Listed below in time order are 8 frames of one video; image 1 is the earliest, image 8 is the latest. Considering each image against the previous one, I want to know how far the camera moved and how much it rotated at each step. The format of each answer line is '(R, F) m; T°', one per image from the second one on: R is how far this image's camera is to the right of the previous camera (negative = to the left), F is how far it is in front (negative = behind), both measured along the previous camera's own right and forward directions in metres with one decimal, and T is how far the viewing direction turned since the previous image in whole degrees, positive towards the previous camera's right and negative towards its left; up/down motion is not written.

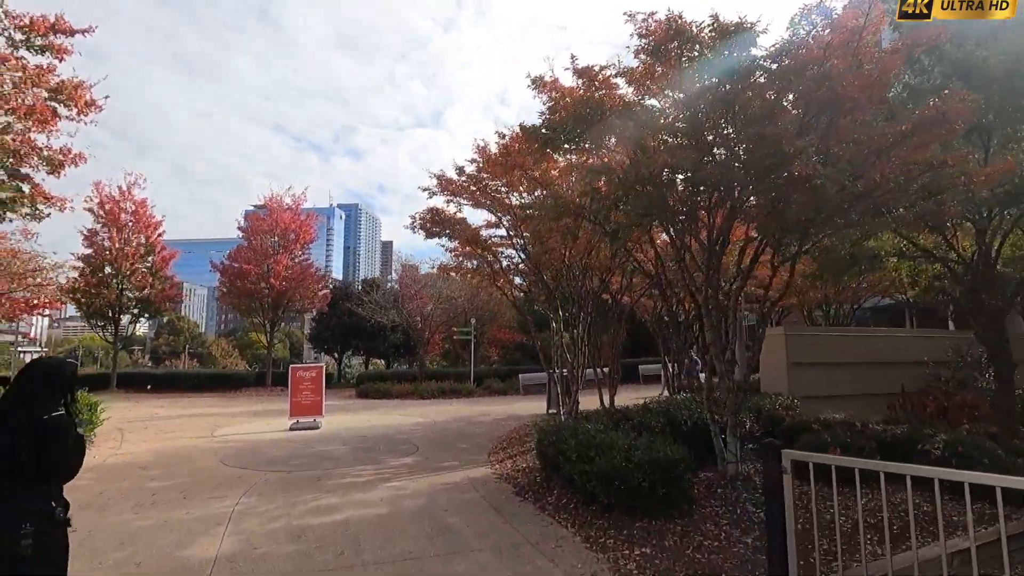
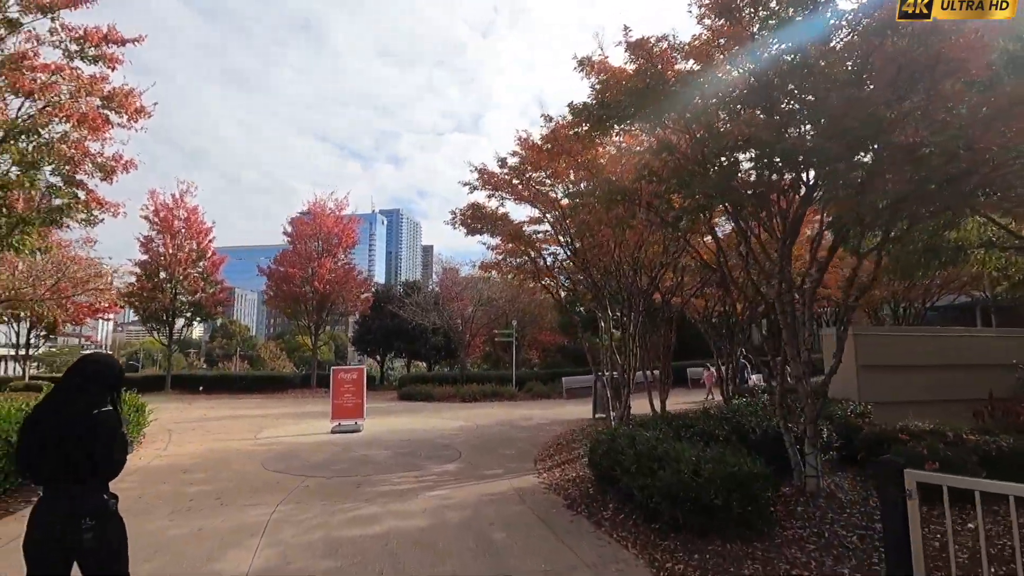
(-0.1, +0.4) m; -4°
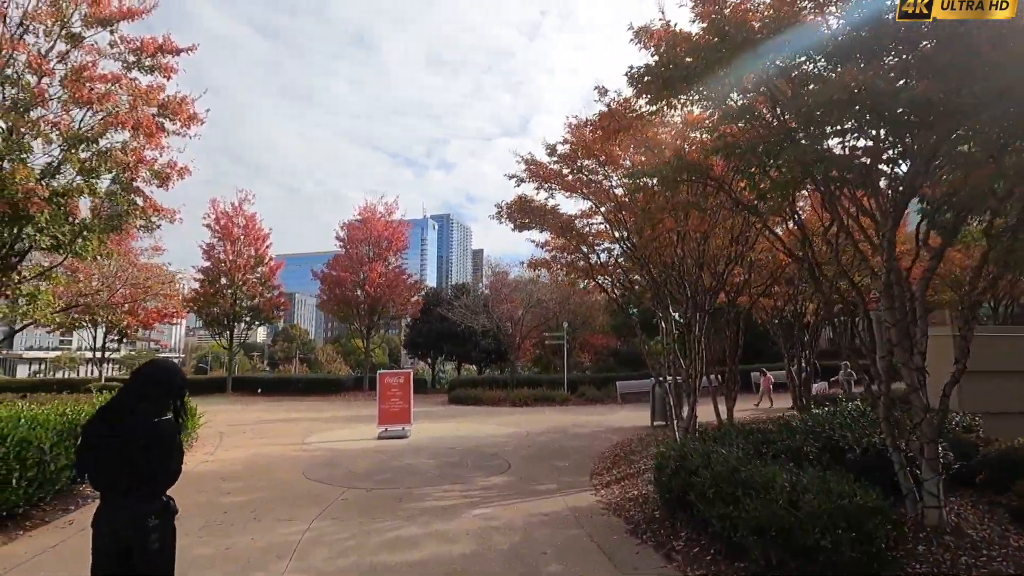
(0.0, +0.6) m; -5°
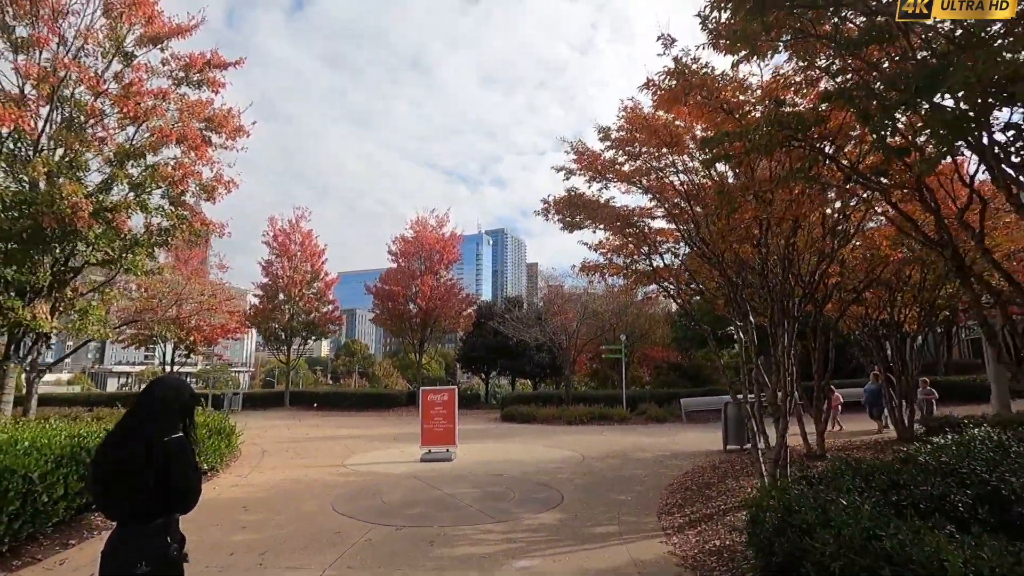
(+0.1, +0.9) m; -6°
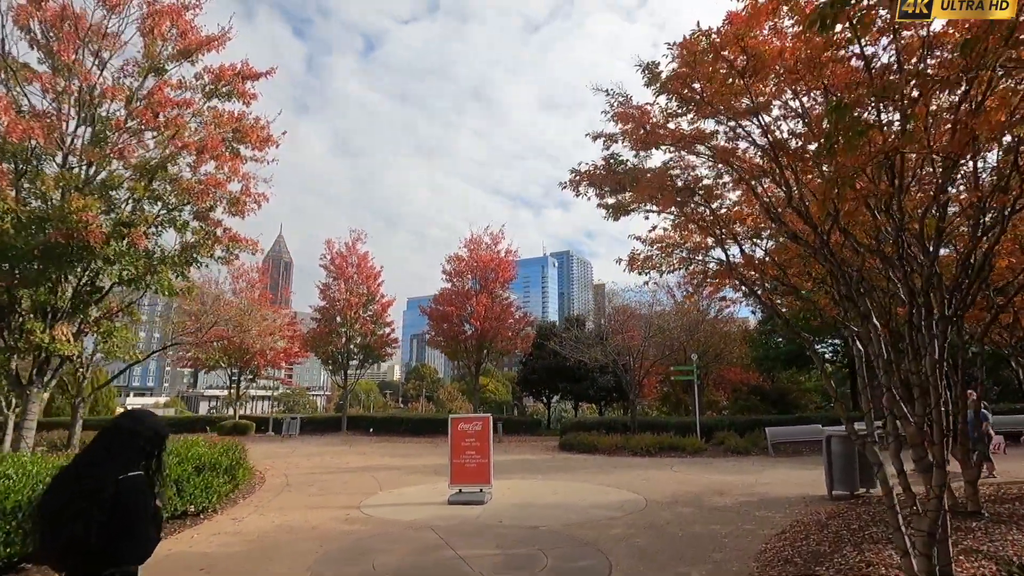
(+0.4, +1.6) m; -7°
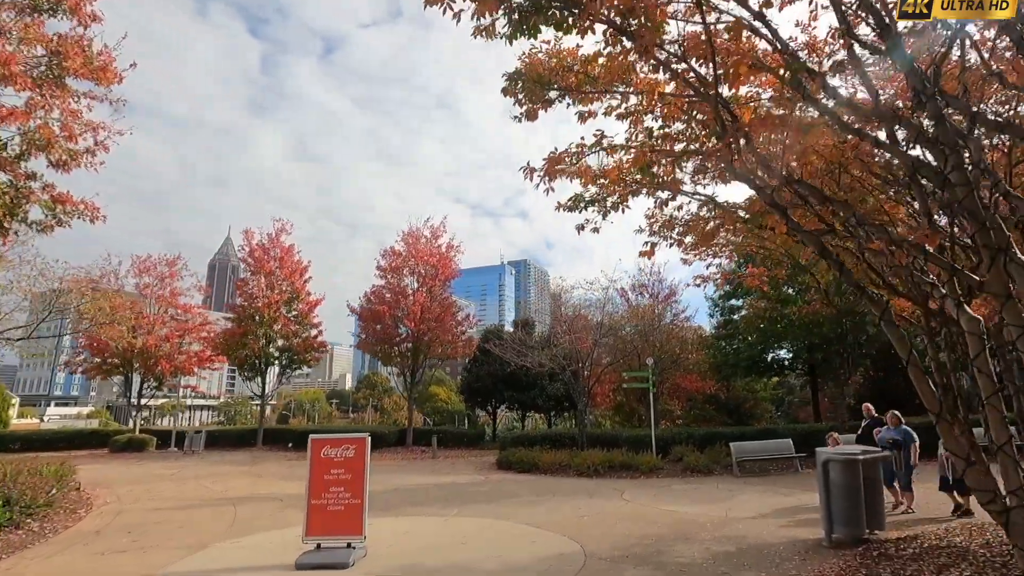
(+0.8, +2.5) m; +5°
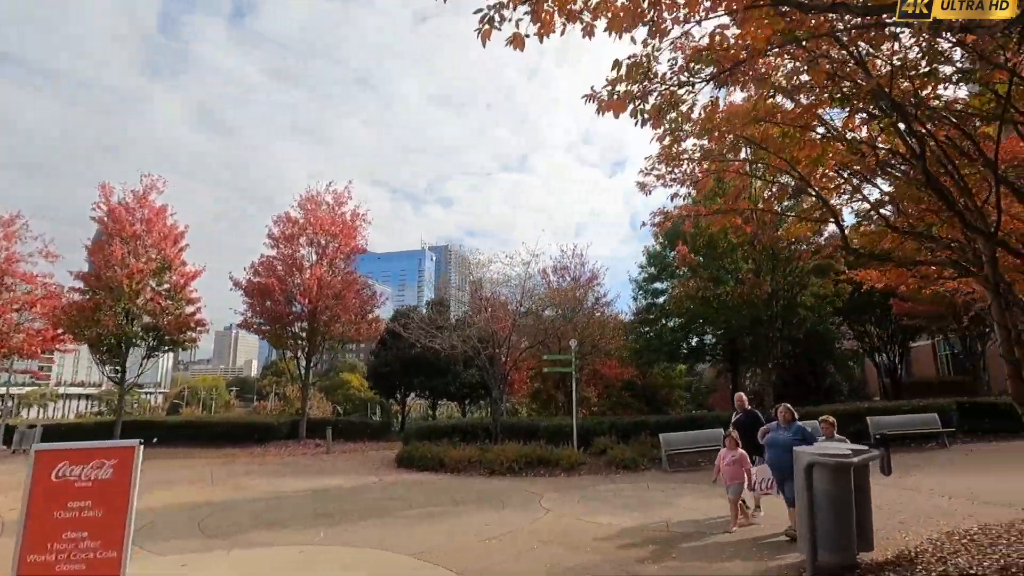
(+0.3, +2.1) m; +8°
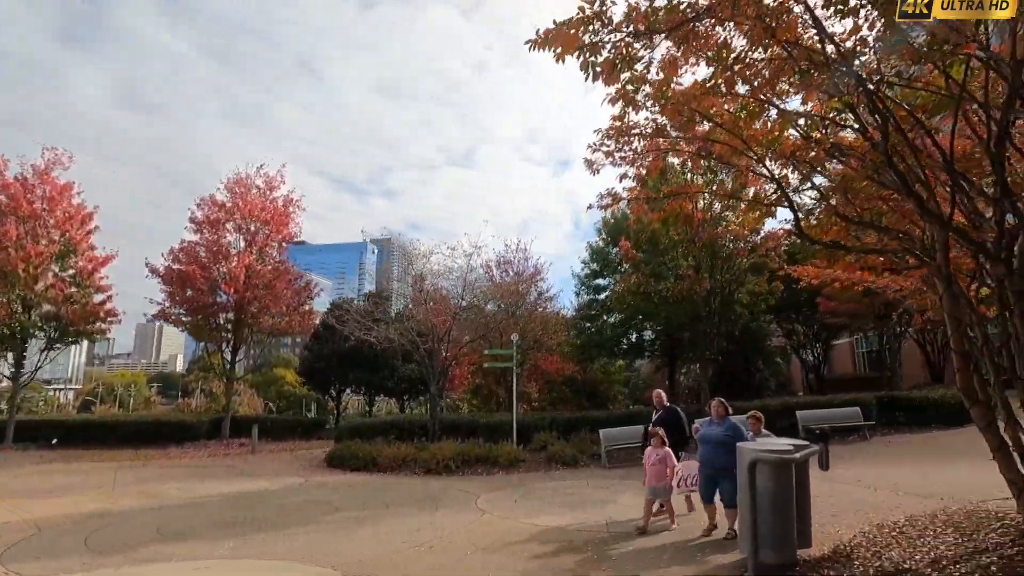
(+0.1, +0.4) m; +6°
